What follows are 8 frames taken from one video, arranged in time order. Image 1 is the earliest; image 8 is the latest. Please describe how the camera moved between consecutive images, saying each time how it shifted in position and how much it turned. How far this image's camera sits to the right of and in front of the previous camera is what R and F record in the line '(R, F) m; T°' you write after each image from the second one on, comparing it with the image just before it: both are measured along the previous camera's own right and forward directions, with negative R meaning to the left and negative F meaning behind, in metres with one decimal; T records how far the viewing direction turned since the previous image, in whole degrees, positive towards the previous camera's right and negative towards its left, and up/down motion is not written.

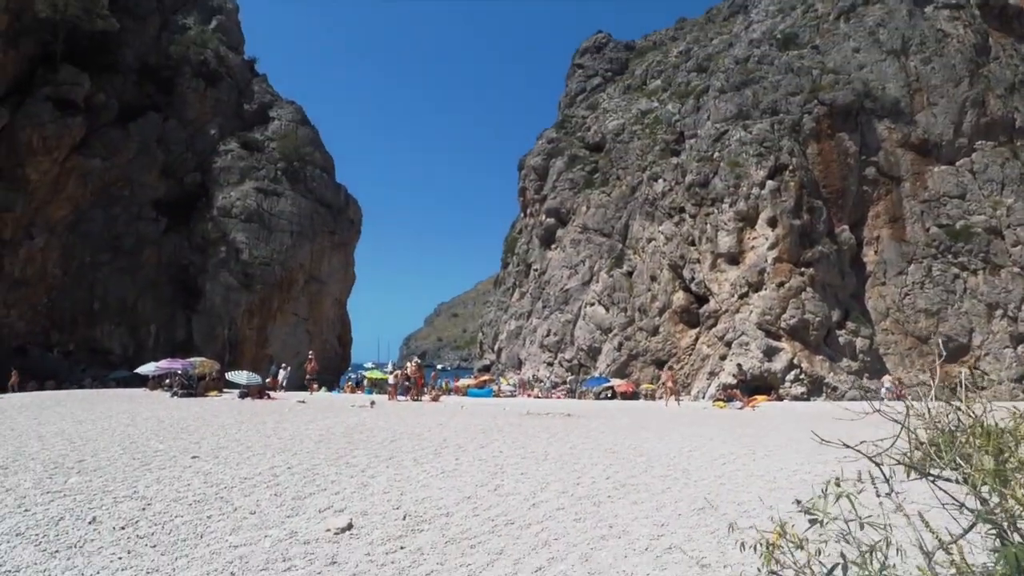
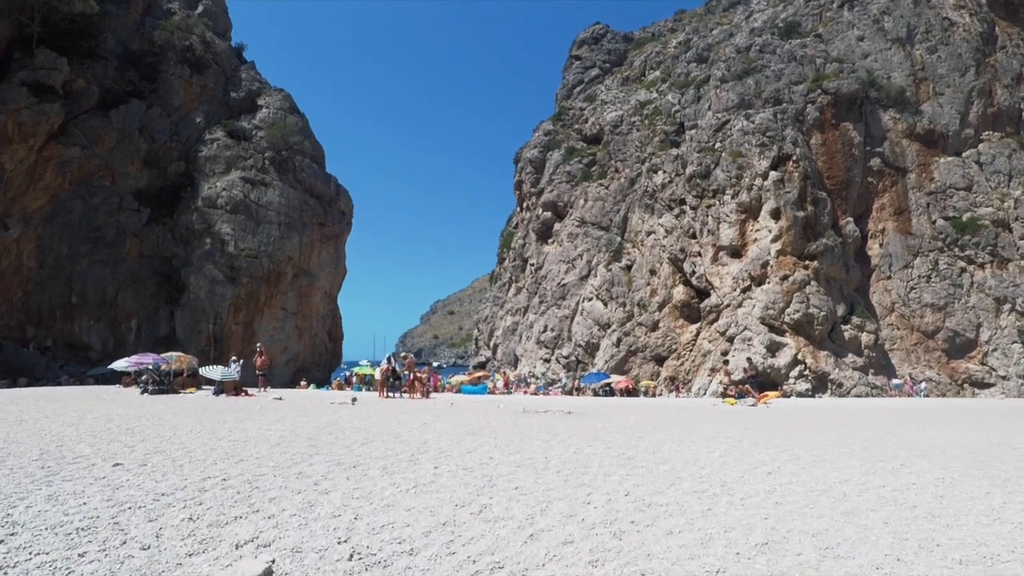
(0.0, +1.1) m; 0°
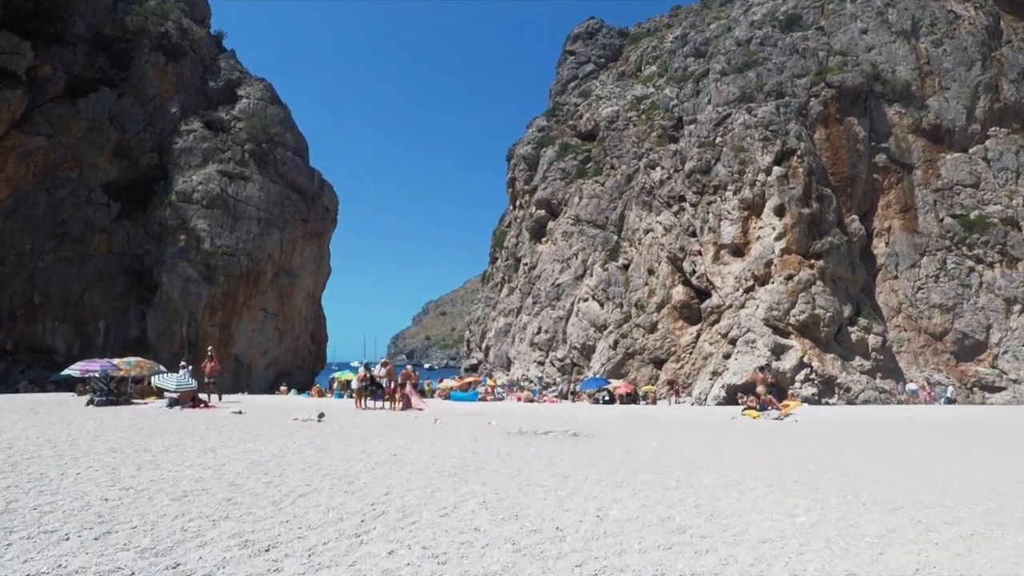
(0.0, +1.7) m; +1°
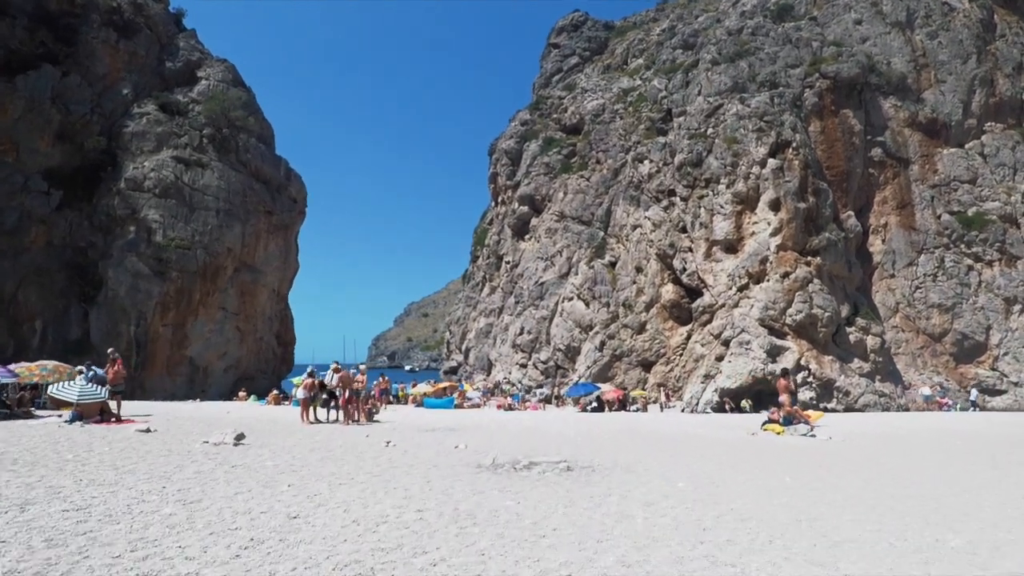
(+0.1, +2.2) m; +2°
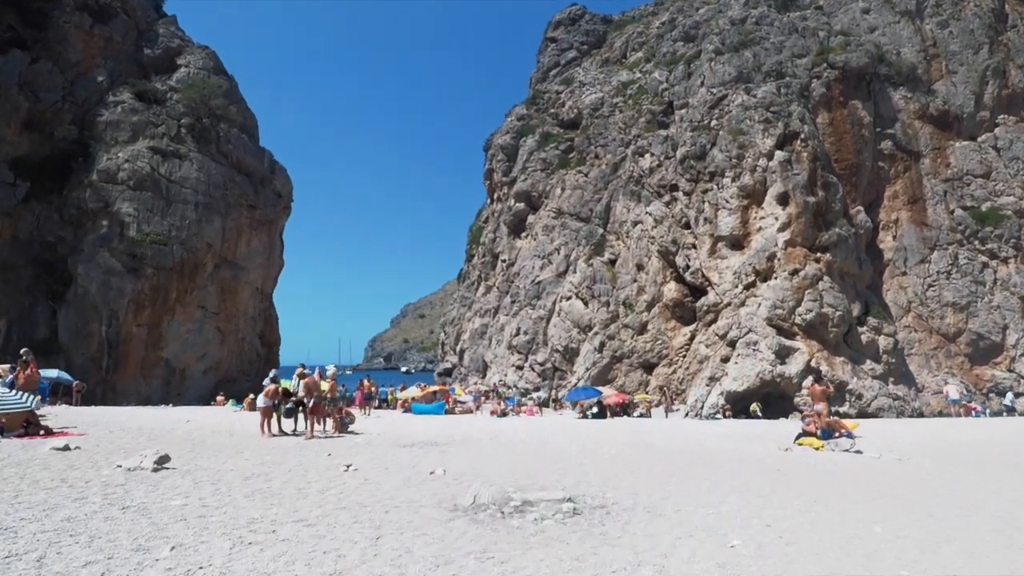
(+0.1, +1.6) m; 0°
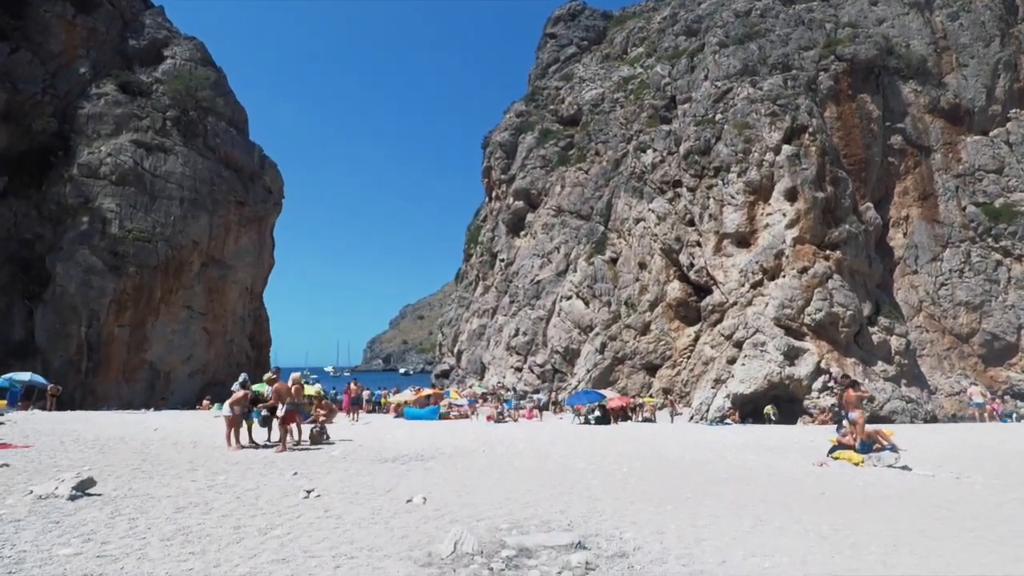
(0.0, +1.1) m; 0°
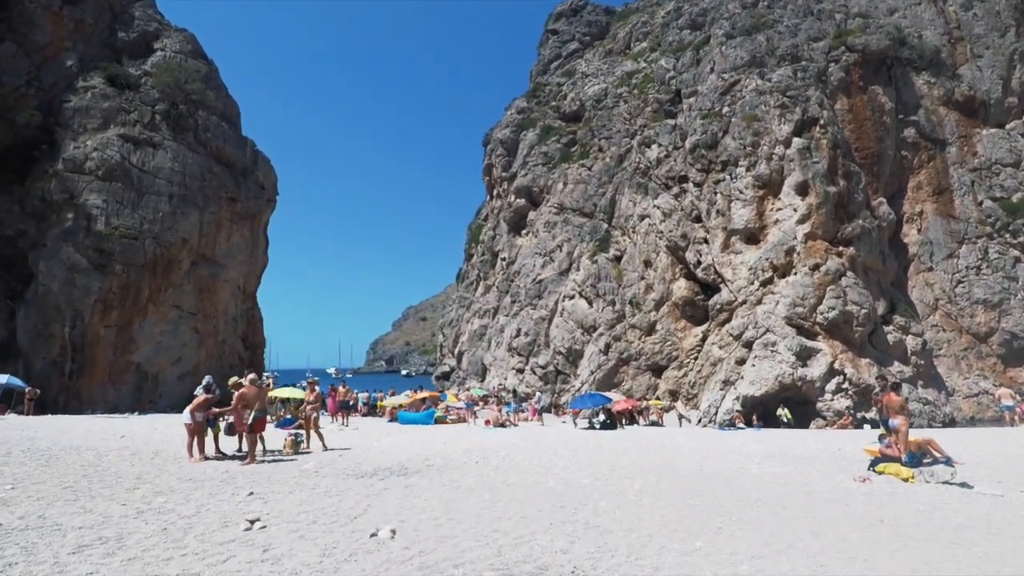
(+0.1, +1.0) m; 0°
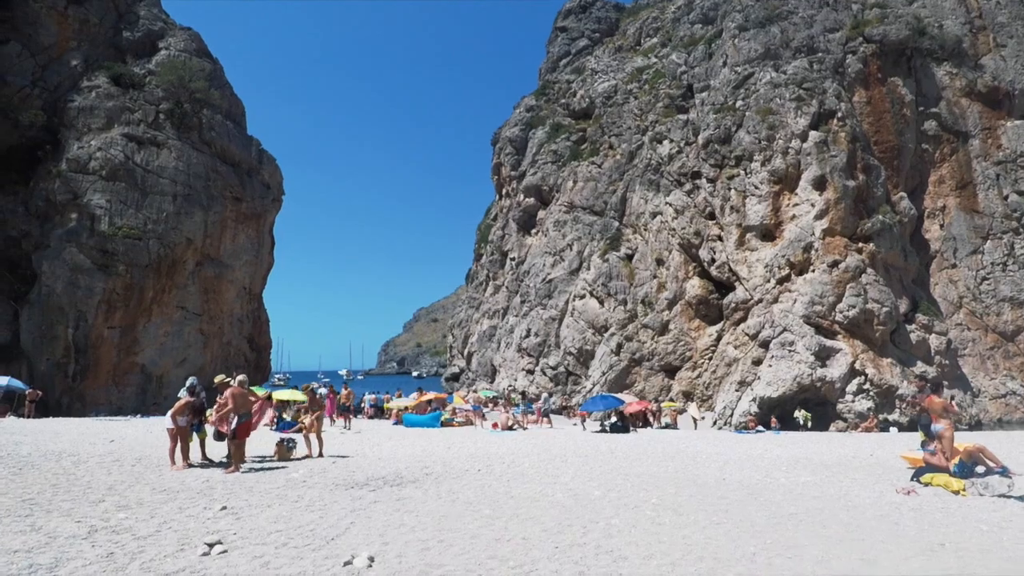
(+0.1, +0.6) m; -1°
